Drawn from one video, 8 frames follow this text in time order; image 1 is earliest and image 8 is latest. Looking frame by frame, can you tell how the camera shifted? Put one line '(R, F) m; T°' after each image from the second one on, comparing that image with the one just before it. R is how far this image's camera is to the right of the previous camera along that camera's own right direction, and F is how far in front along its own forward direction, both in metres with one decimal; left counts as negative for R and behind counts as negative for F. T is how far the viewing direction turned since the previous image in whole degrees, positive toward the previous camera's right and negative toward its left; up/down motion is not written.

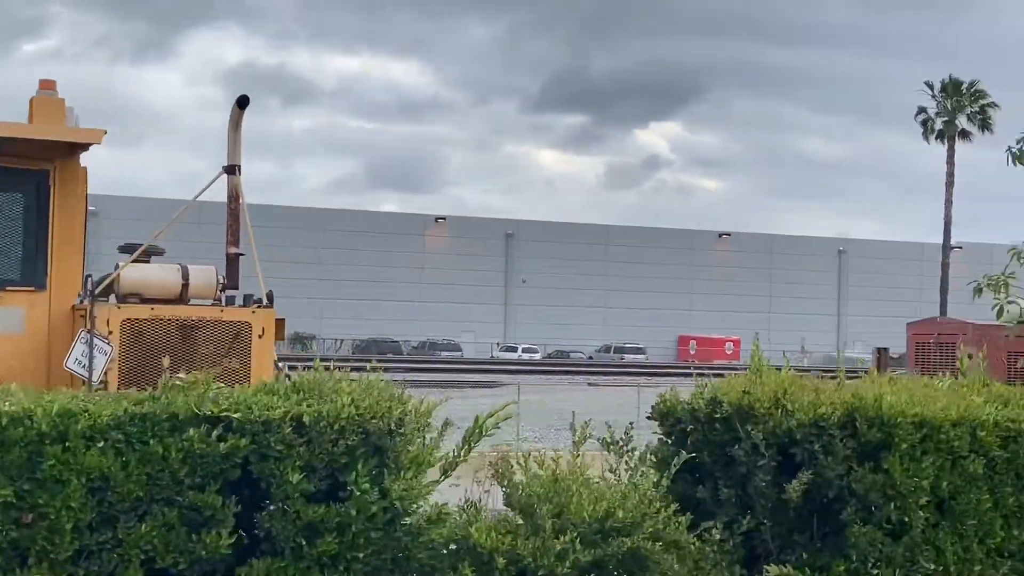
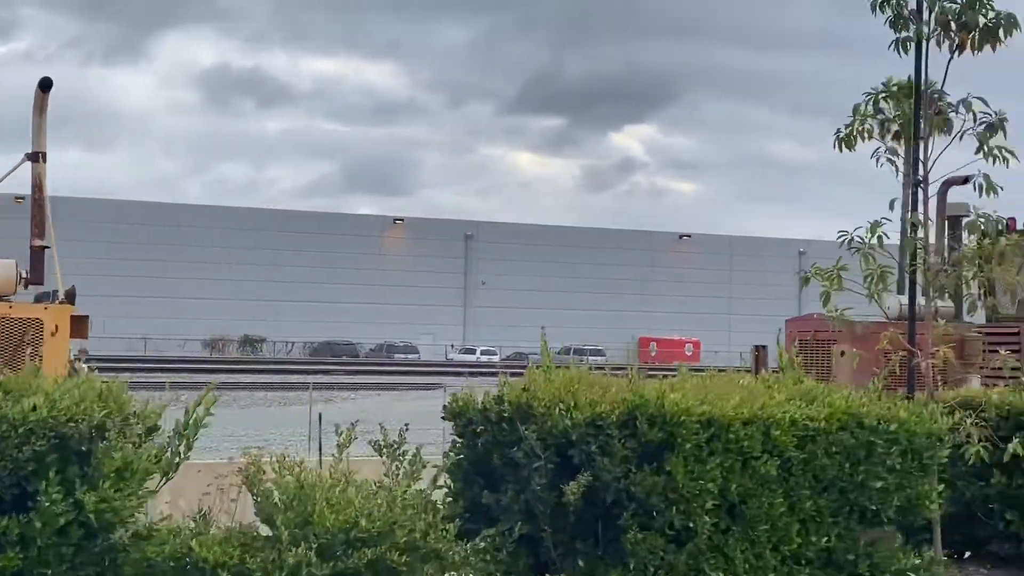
(+0.8, +0.4) m; +2°
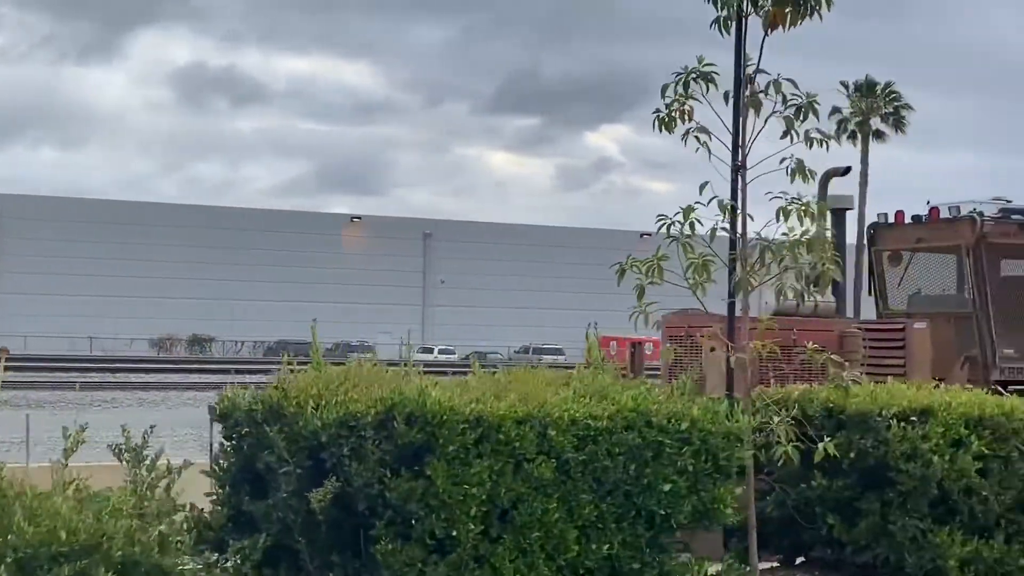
(+0.8, +0.4) m; +2°
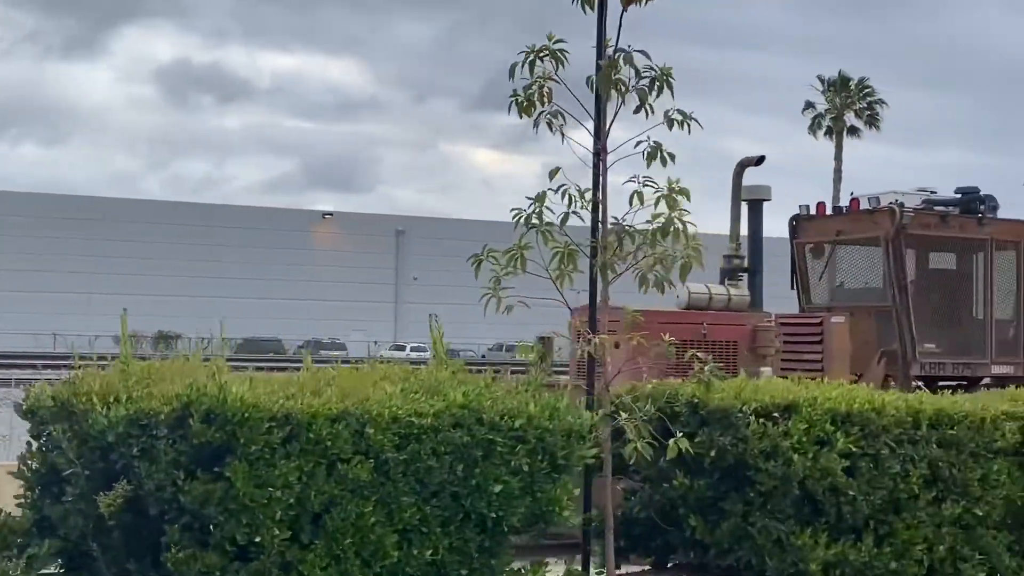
(+0.6, +0.3) m; +1°
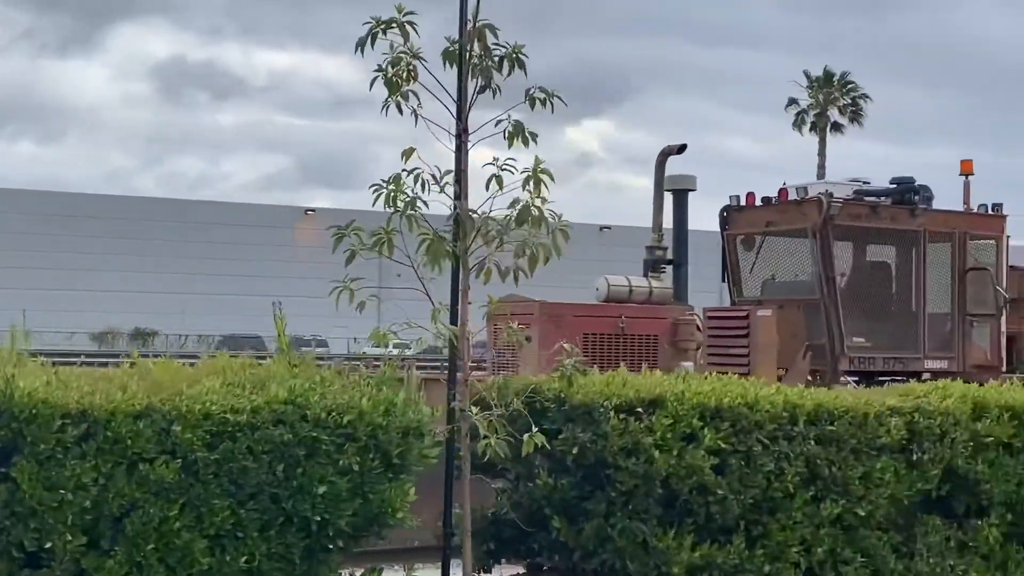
(+0.6, +0.3) m; +1°
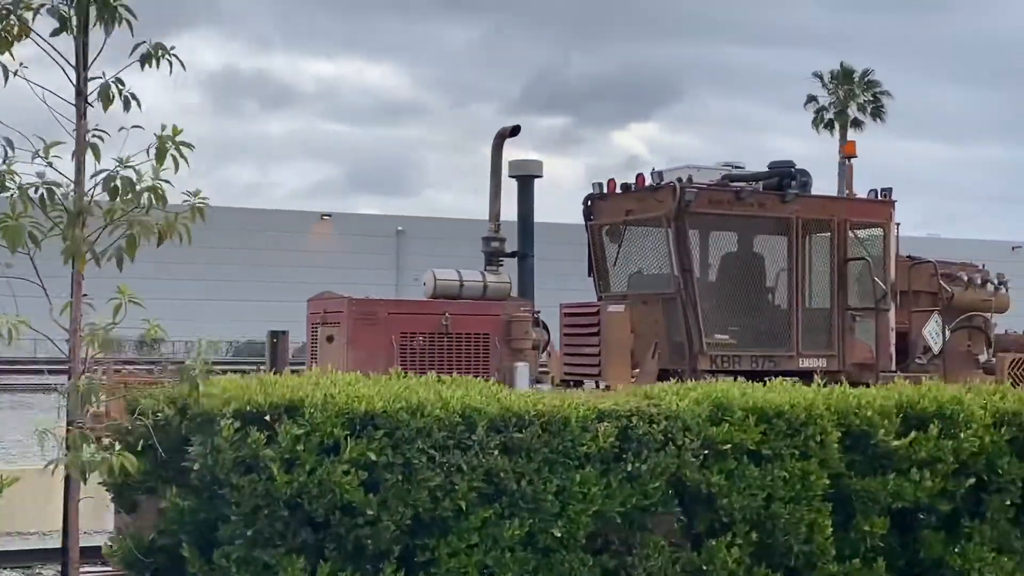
(+1.5, +0.9) m; -1°
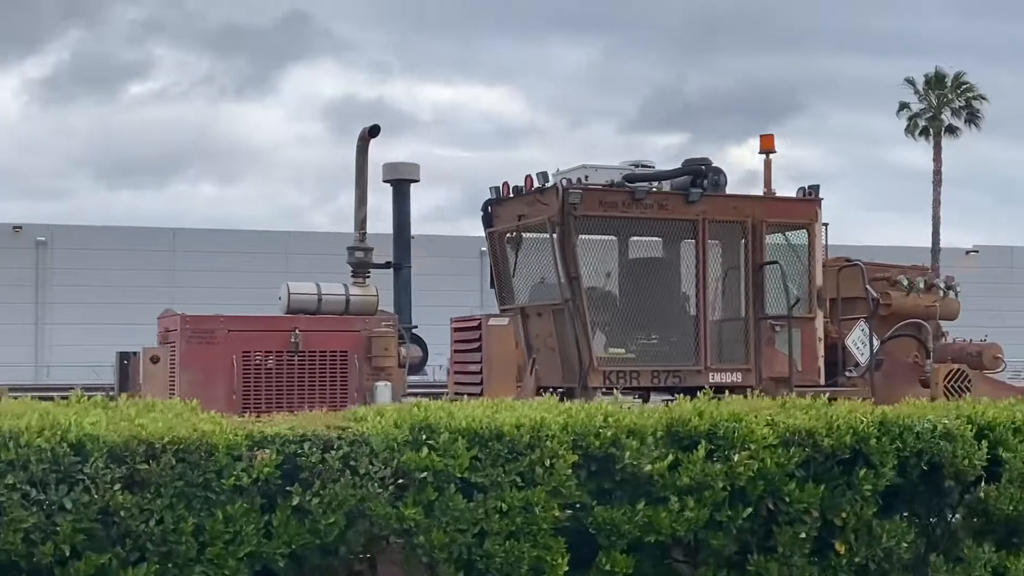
(+1.6, +0.8) m; -4°
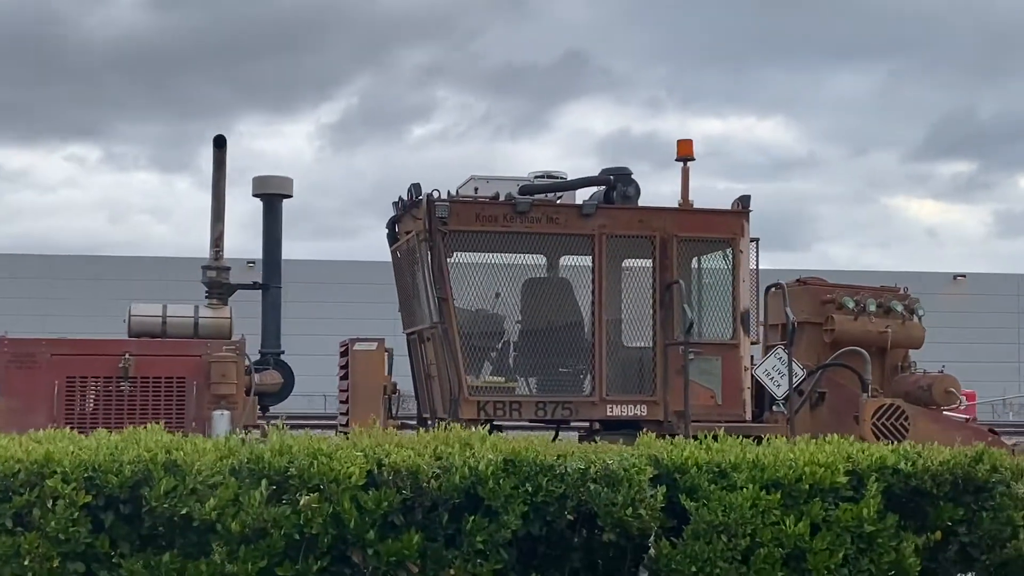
(+2.4, +1.0) m; -9°
